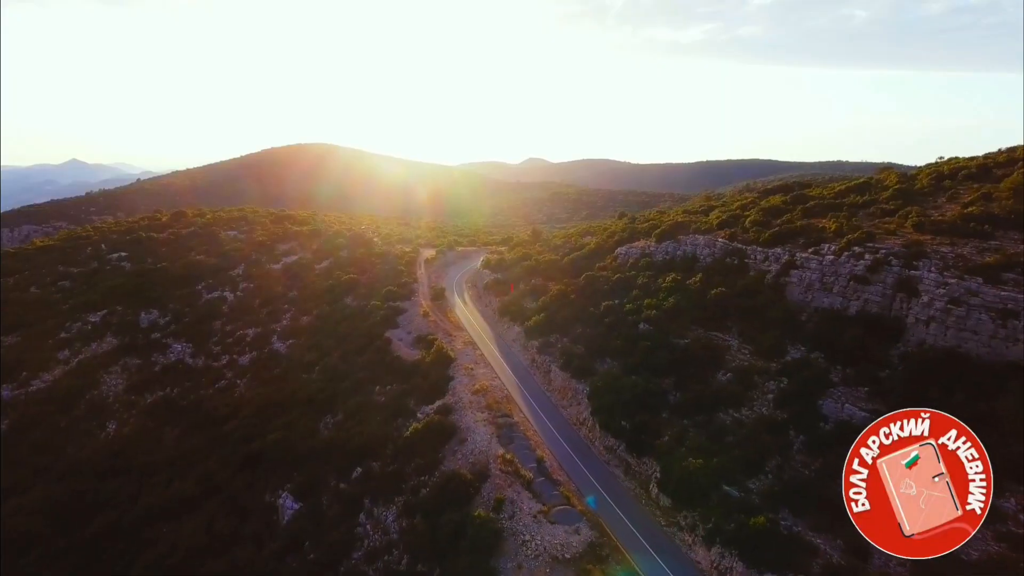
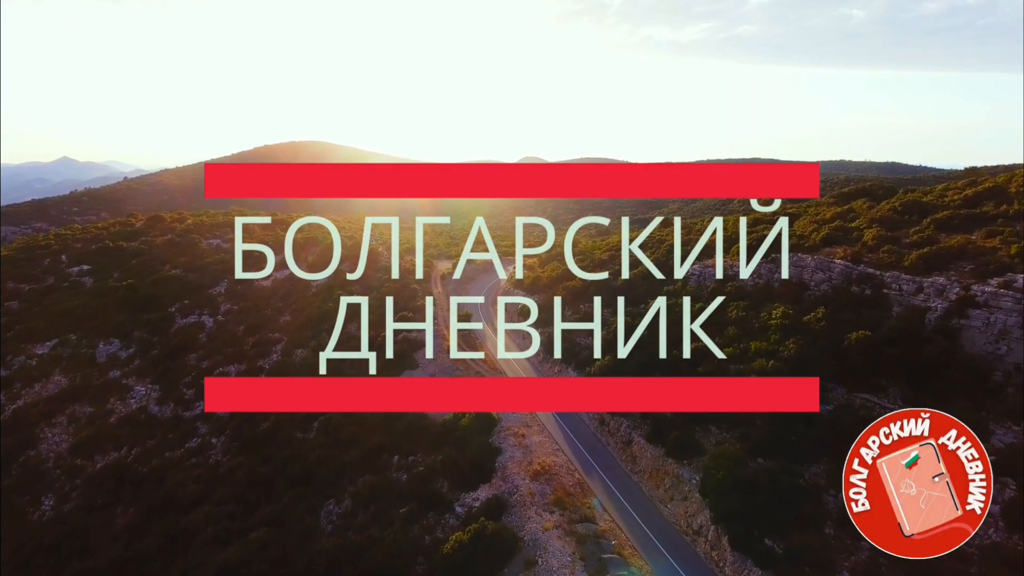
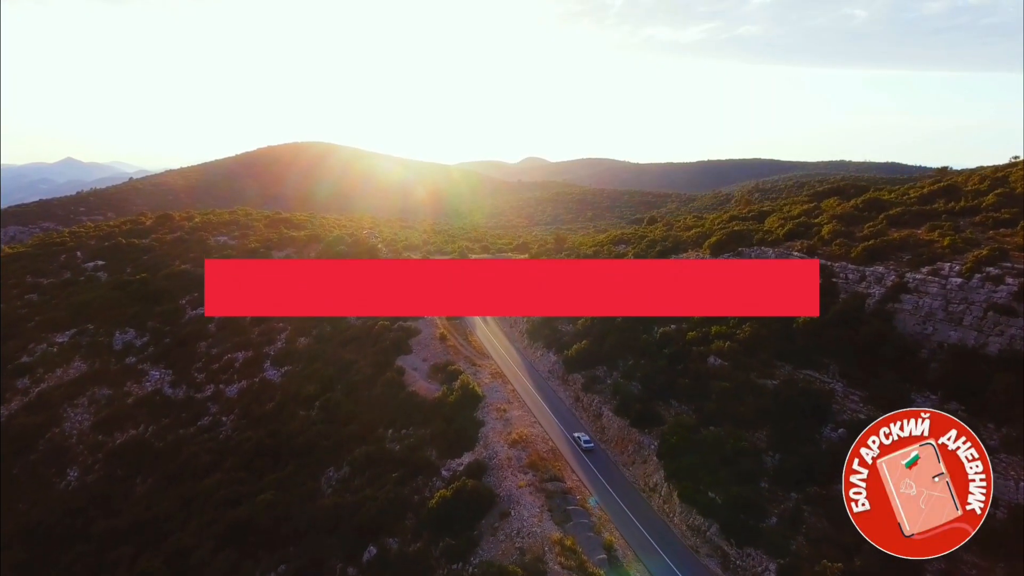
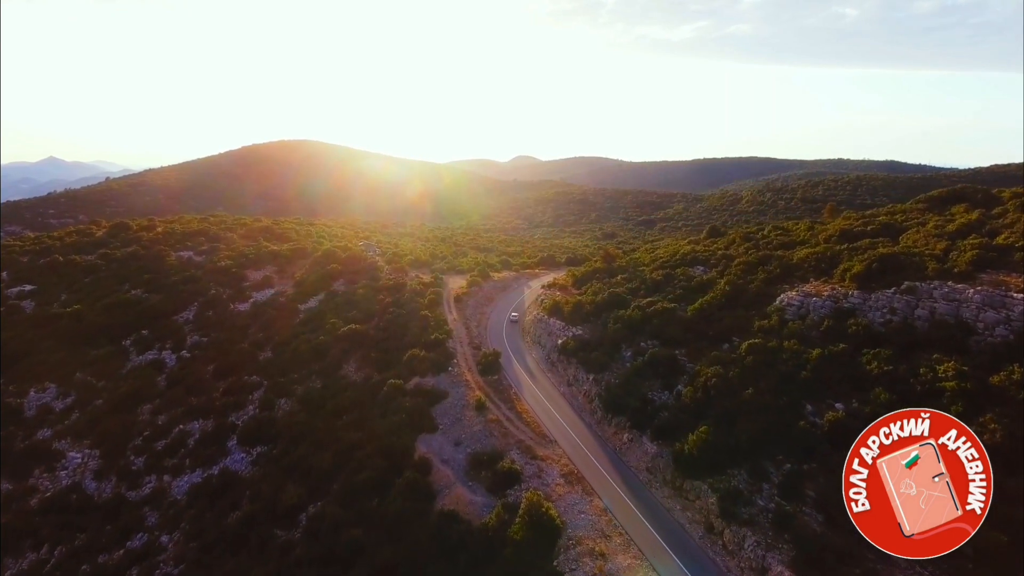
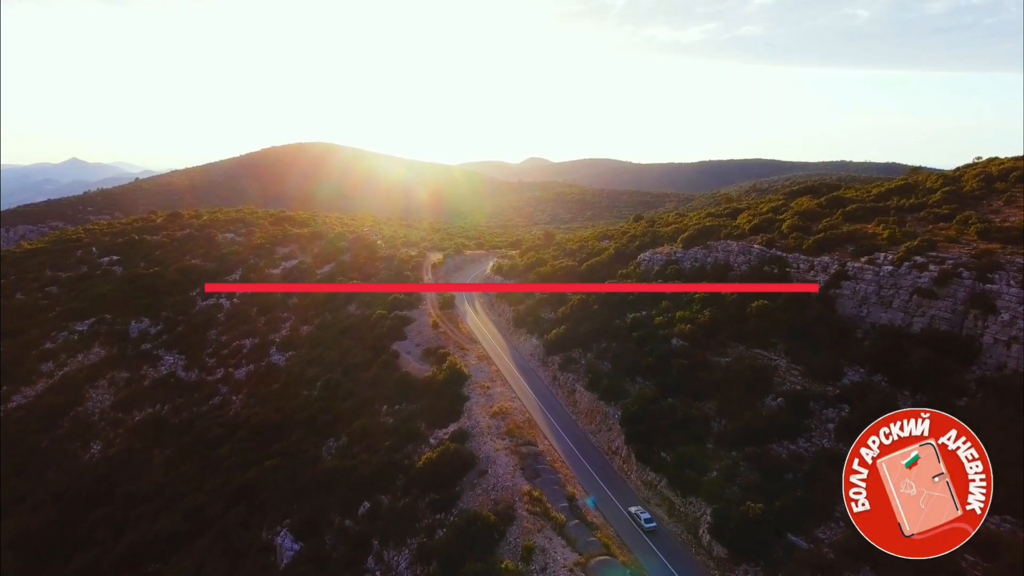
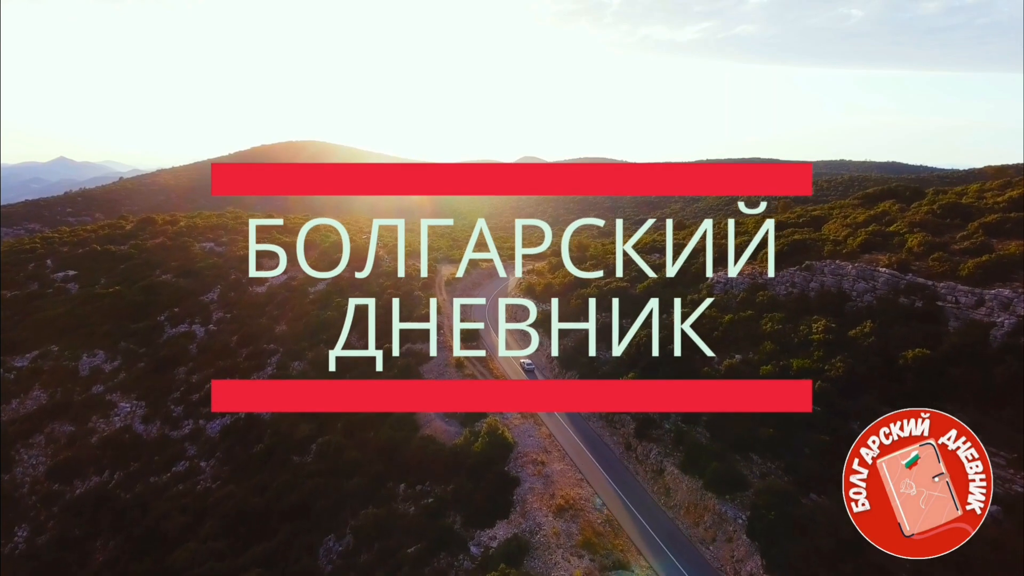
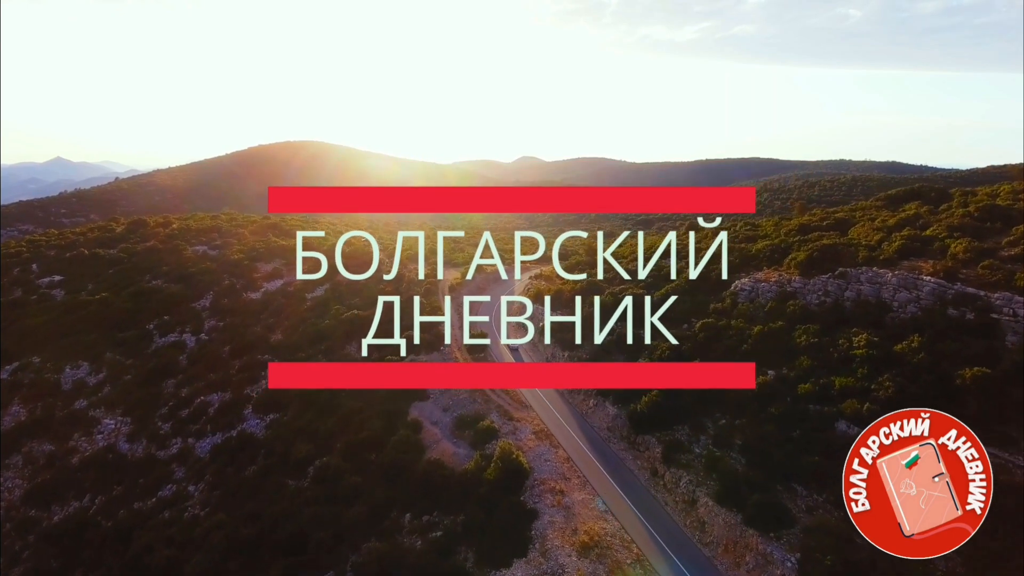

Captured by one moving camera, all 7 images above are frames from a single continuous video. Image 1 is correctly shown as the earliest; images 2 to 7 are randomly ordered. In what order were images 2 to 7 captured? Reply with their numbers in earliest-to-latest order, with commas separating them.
5, 3, 2, 6, 7, 4
